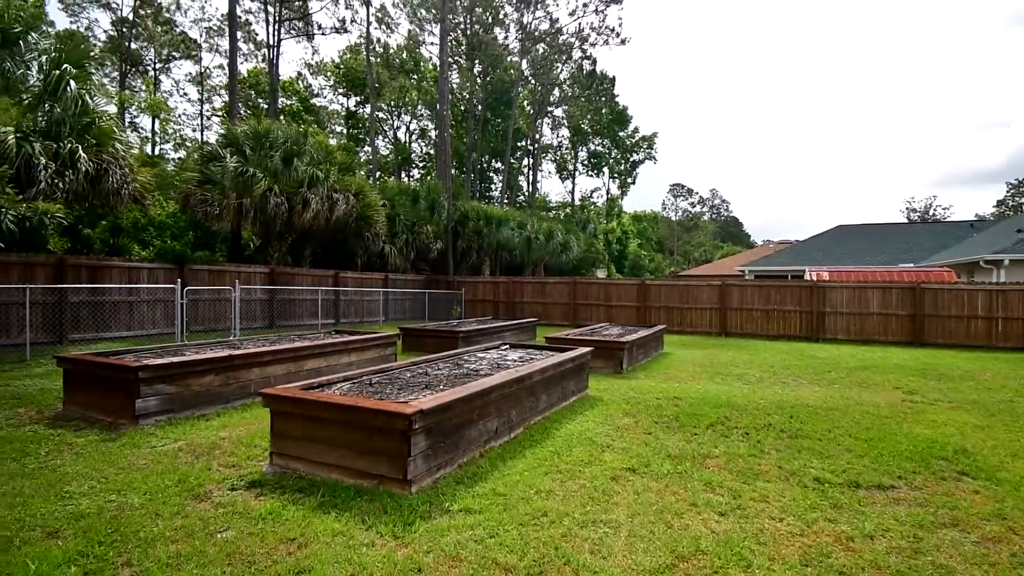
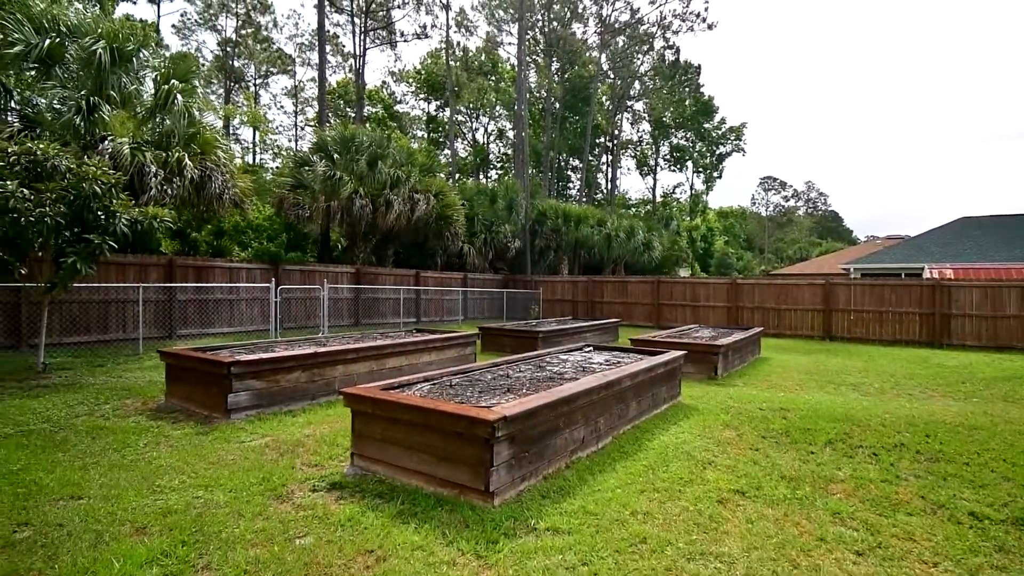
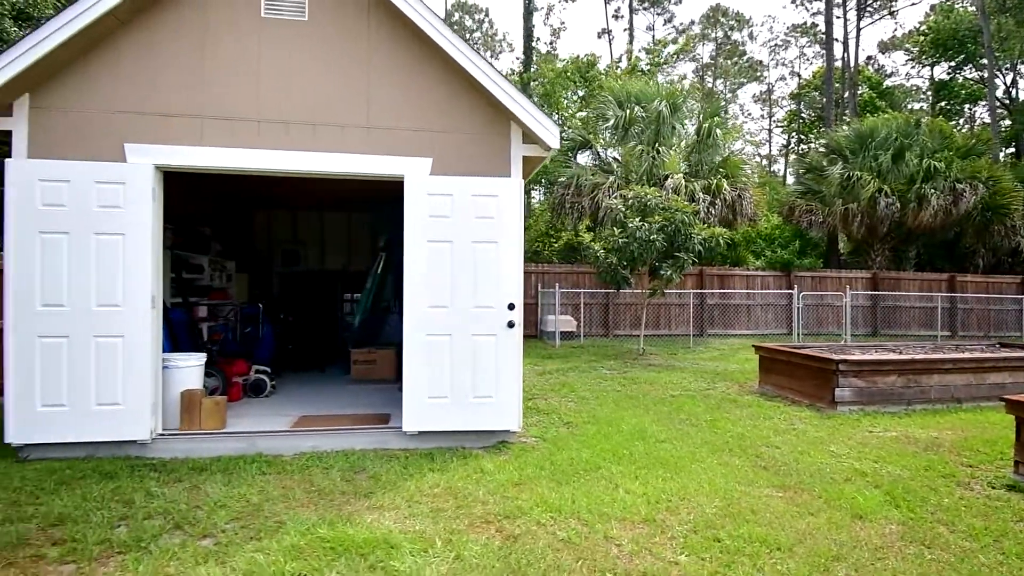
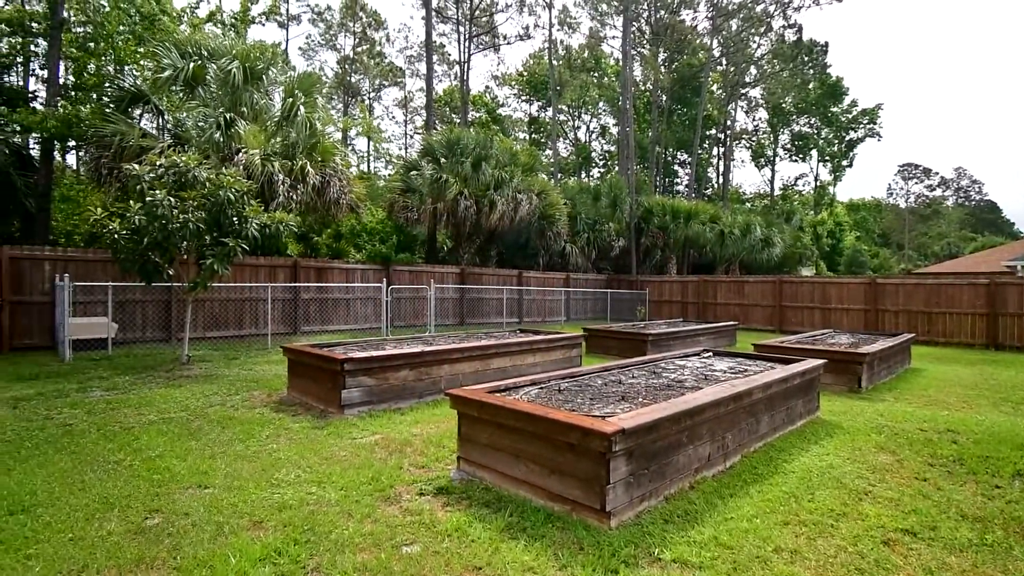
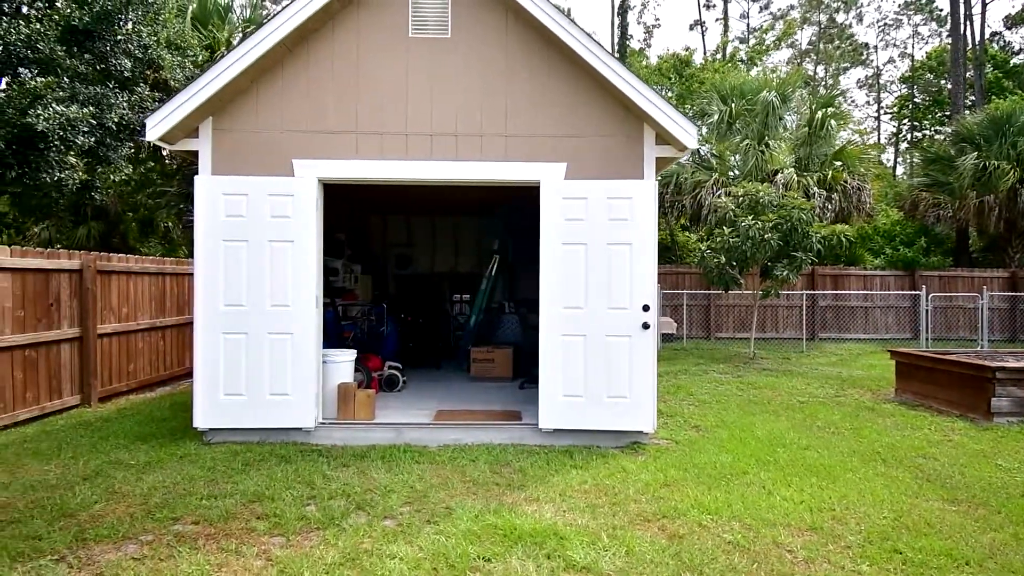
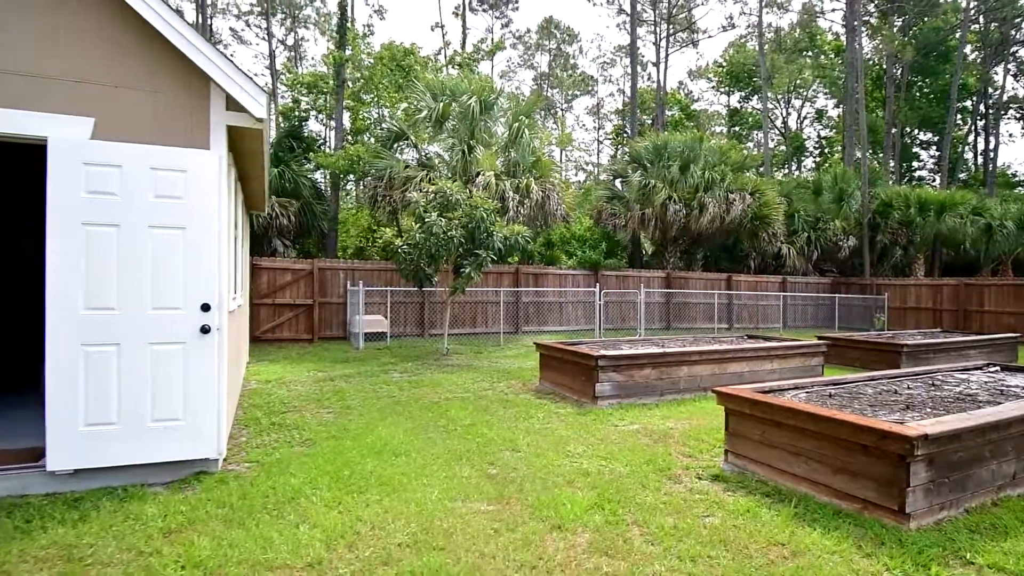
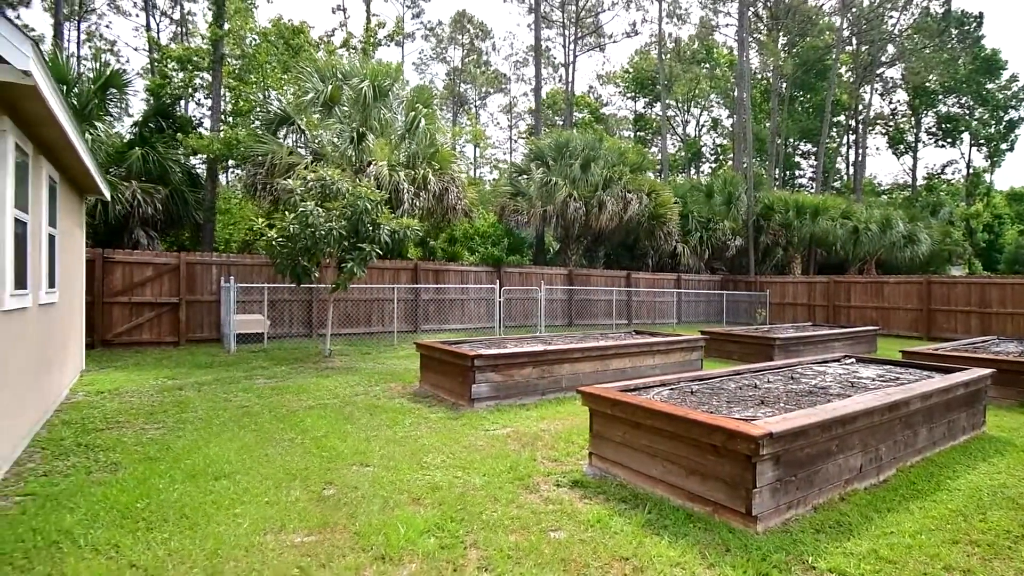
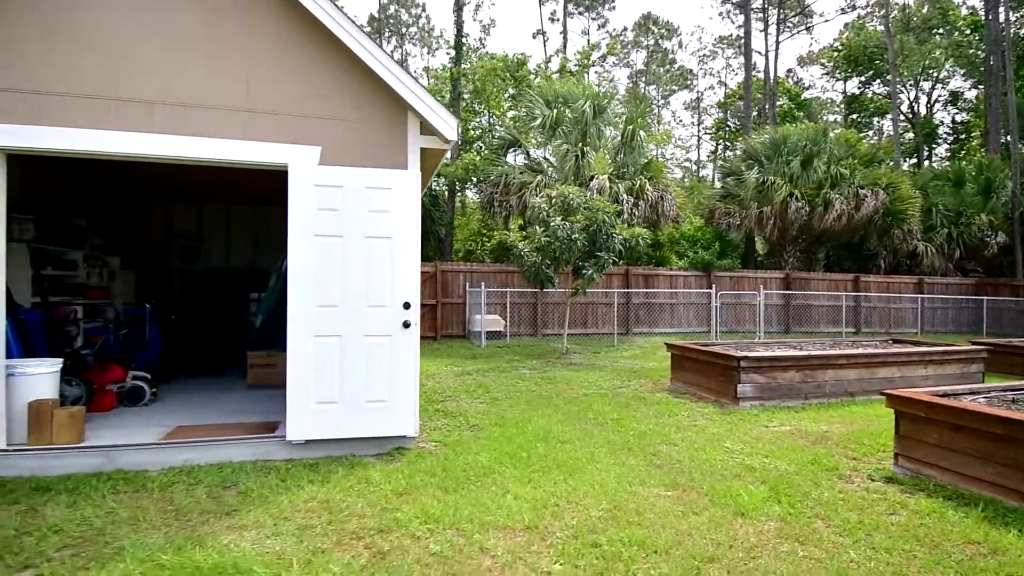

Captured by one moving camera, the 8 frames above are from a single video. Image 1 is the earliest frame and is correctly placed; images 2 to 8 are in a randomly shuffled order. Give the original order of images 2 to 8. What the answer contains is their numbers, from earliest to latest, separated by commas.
2, 4, 7, 6, 8, 3, 5
